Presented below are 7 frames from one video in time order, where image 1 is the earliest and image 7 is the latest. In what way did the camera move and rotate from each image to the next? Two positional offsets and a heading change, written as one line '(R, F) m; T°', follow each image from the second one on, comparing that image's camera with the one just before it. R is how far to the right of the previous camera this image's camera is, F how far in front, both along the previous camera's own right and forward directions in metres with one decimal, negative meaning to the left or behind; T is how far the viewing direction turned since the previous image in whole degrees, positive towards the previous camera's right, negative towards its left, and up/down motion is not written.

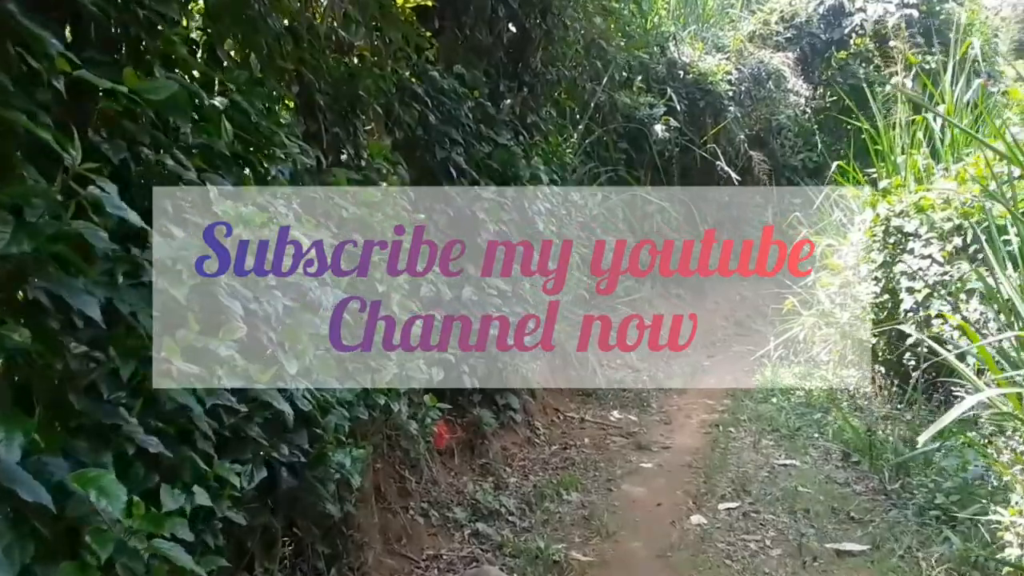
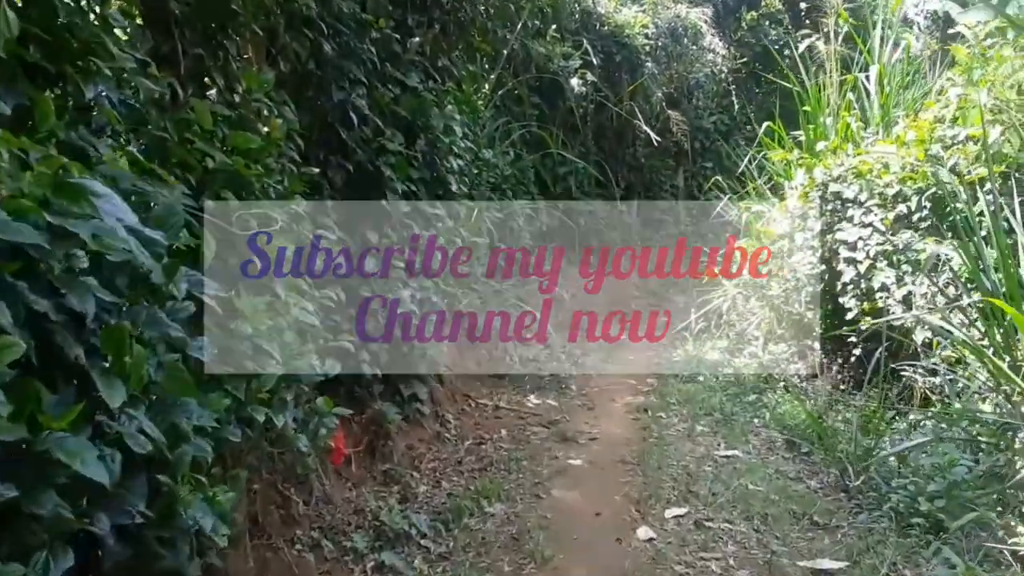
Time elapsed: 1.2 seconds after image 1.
(0.0, +0.4) m; +6°
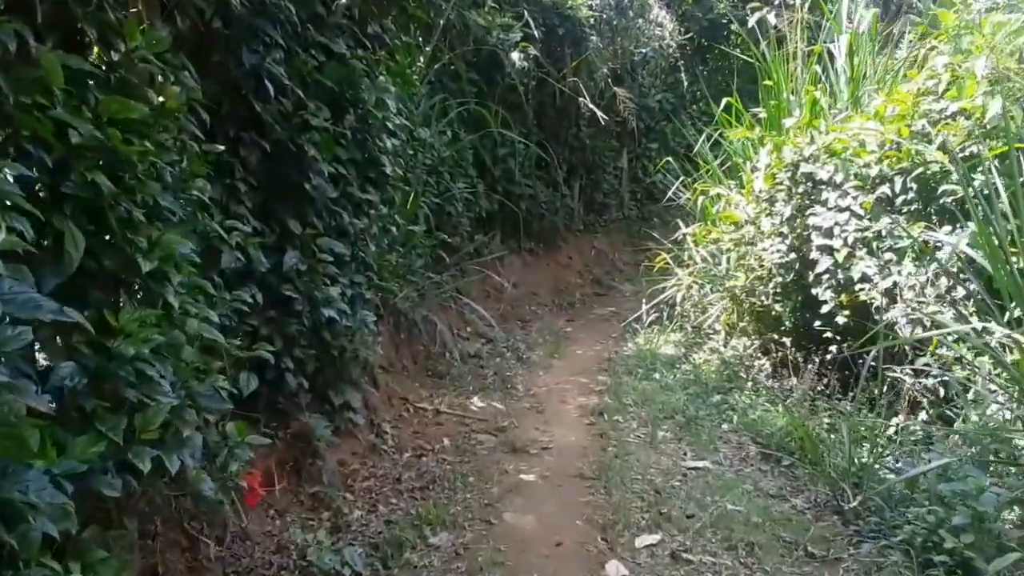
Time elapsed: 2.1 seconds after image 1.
(0.0, +0.3) m; +4°
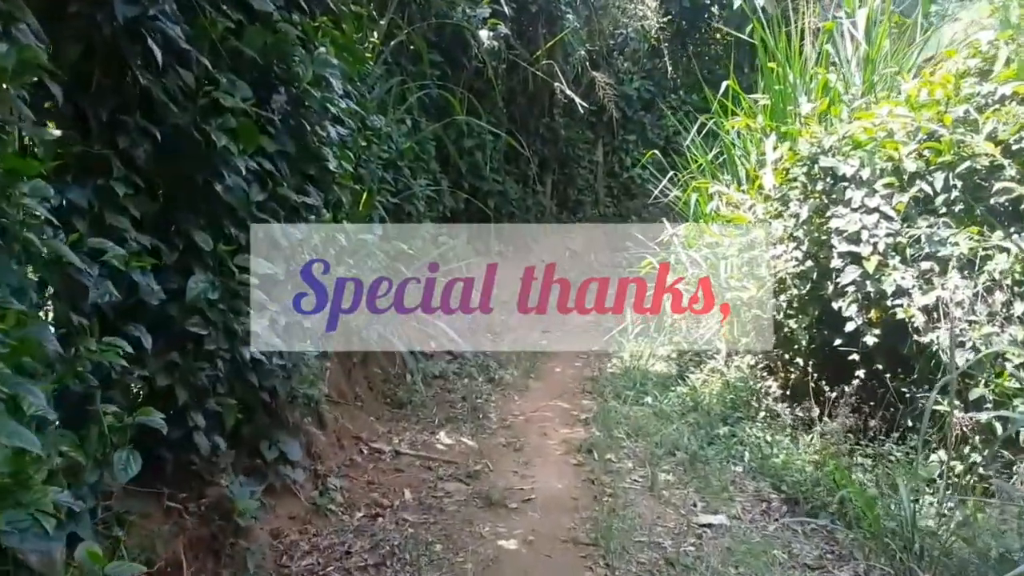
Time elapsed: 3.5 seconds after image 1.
(0.0, +0.5) m; +2°
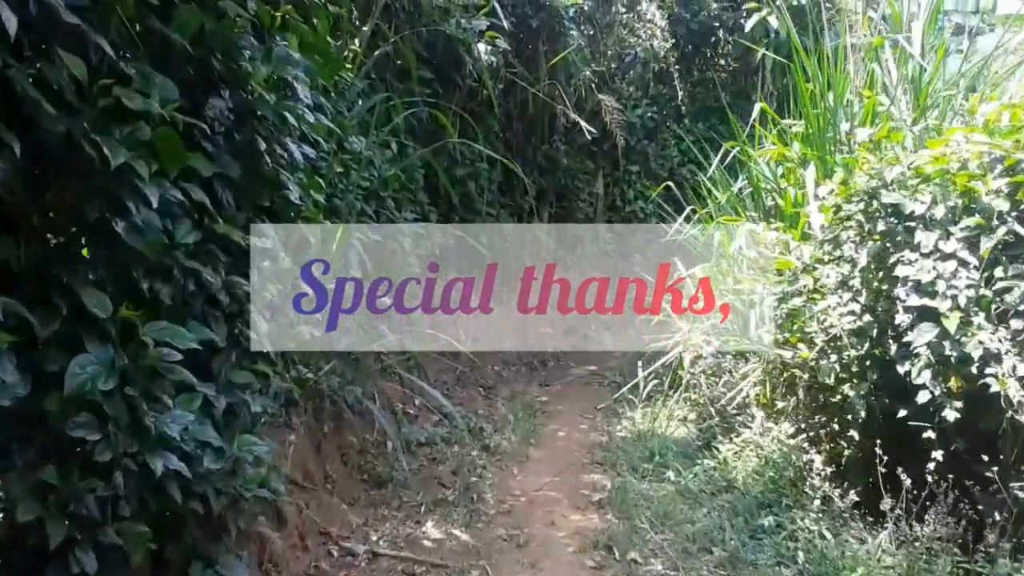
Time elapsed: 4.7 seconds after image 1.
(-0.1, +0.5) m; +1°
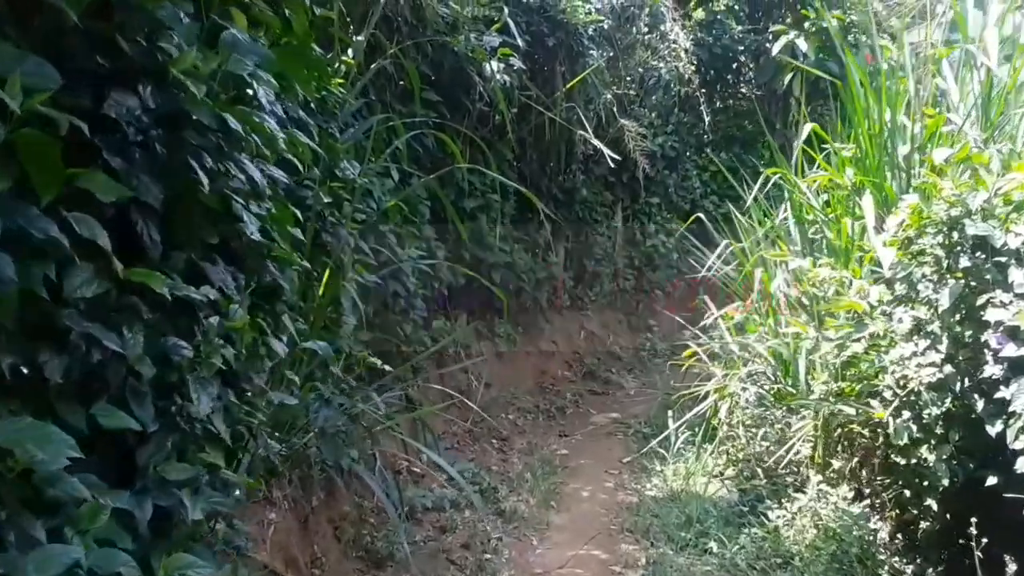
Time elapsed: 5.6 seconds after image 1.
(0.0, +0.3) m; -1°
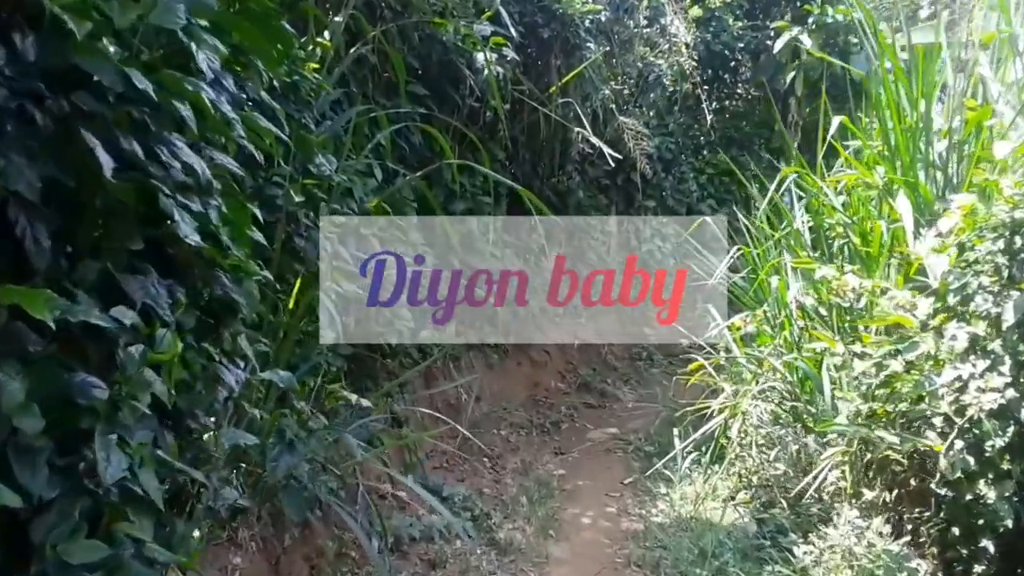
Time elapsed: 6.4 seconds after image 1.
(0.0, +0.2) m; +1°
